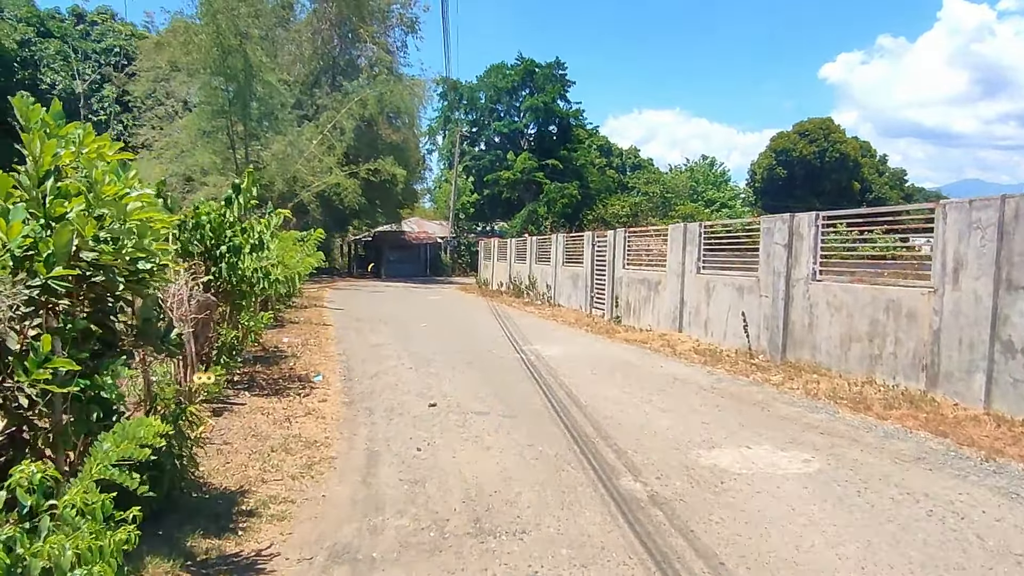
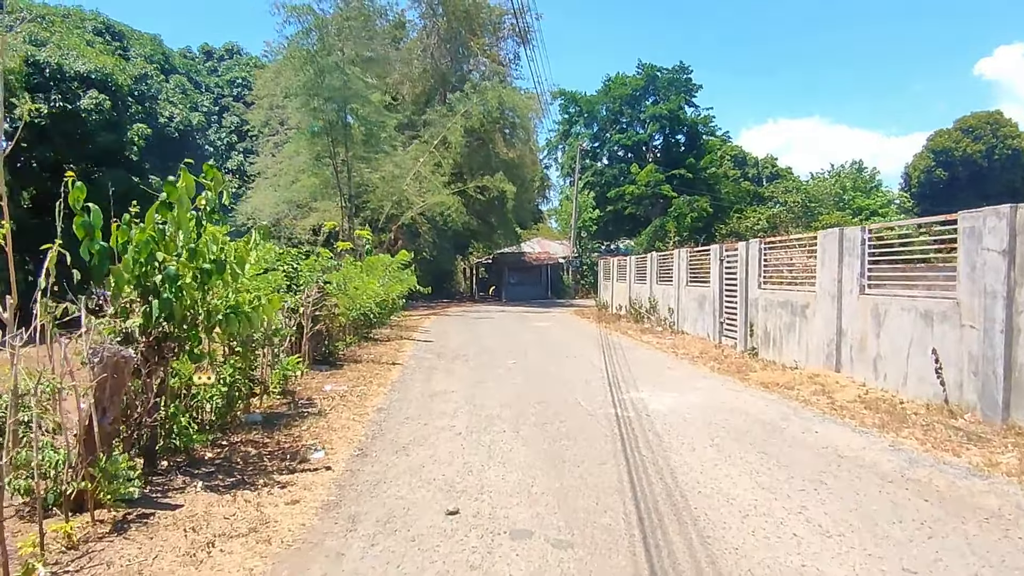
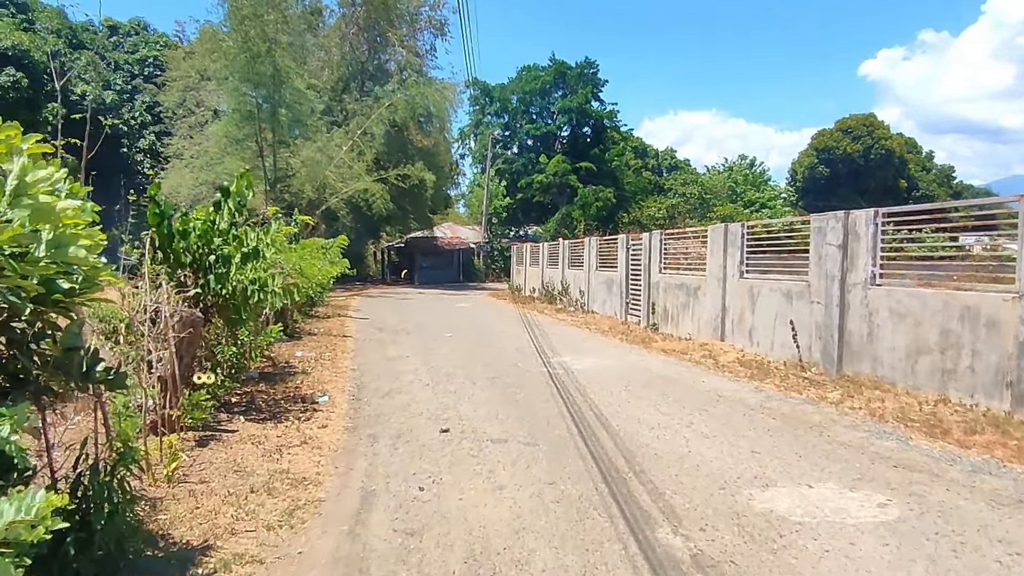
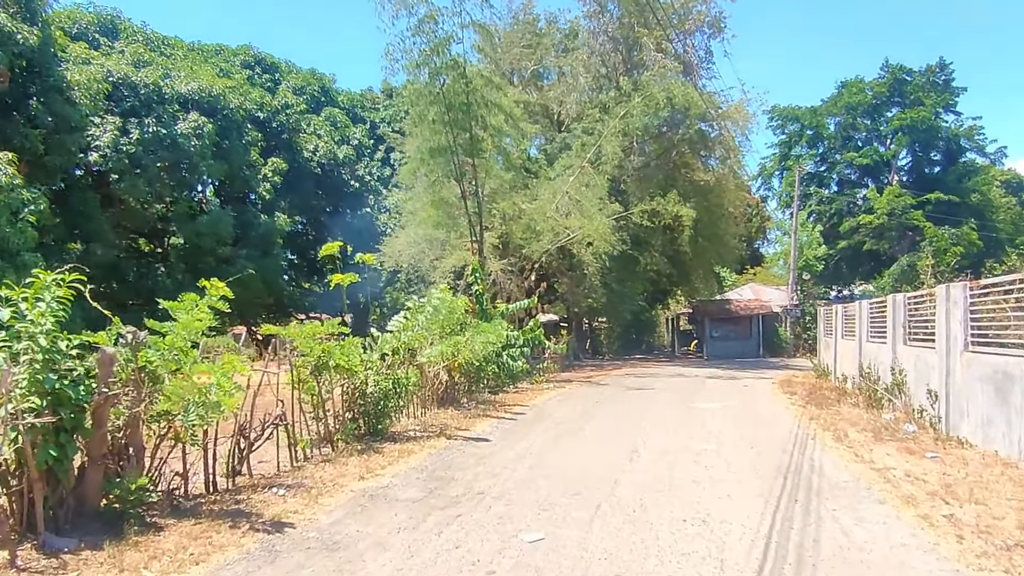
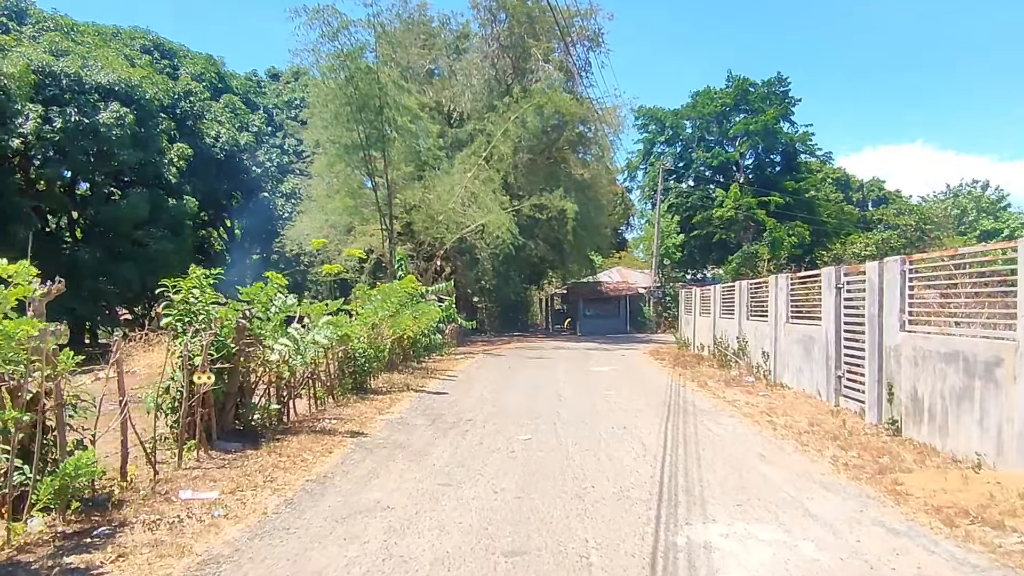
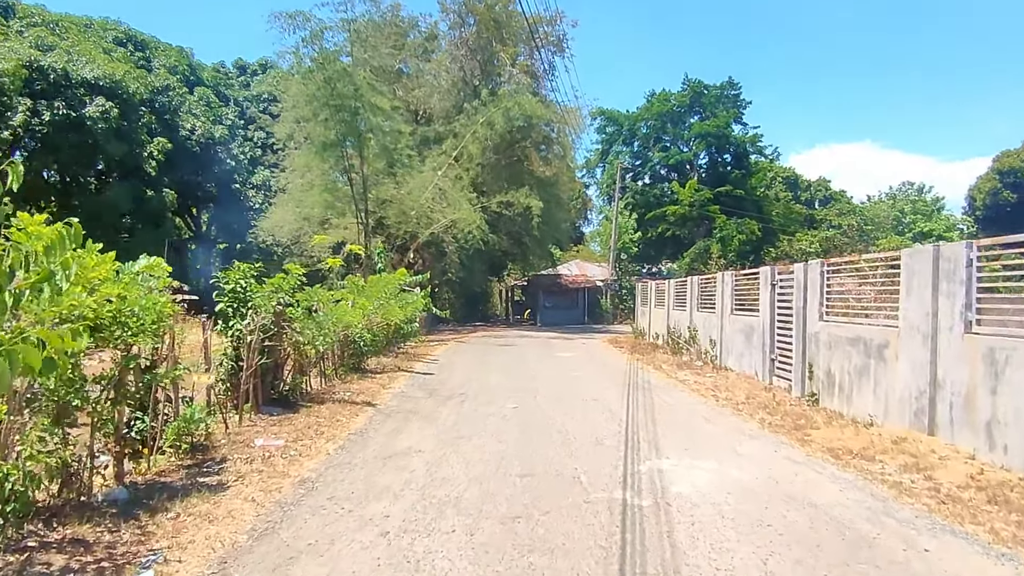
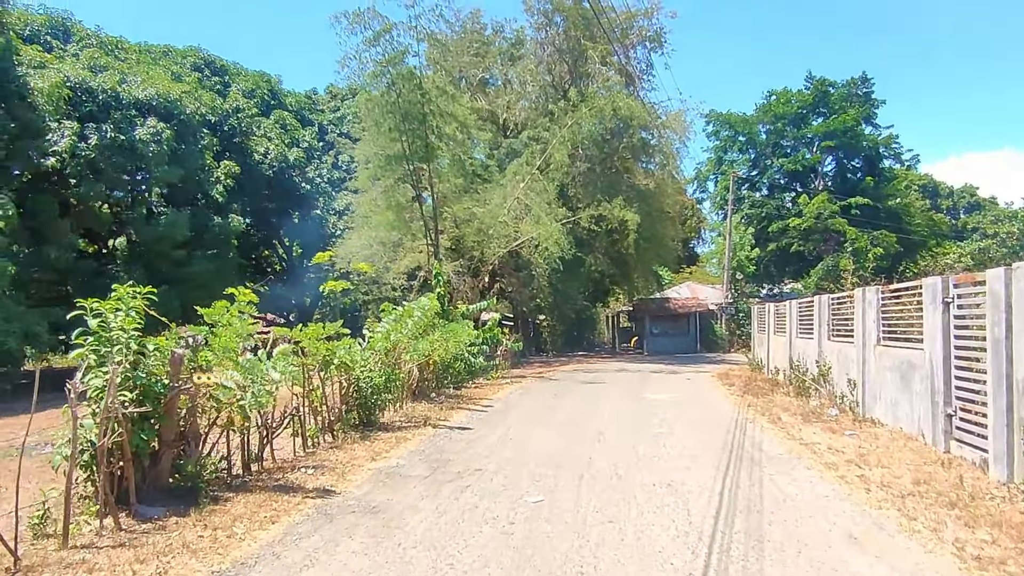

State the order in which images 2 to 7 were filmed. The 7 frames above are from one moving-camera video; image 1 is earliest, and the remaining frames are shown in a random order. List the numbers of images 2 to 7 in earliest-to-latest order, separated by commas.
3, 2, 6, 5, 7, 4
